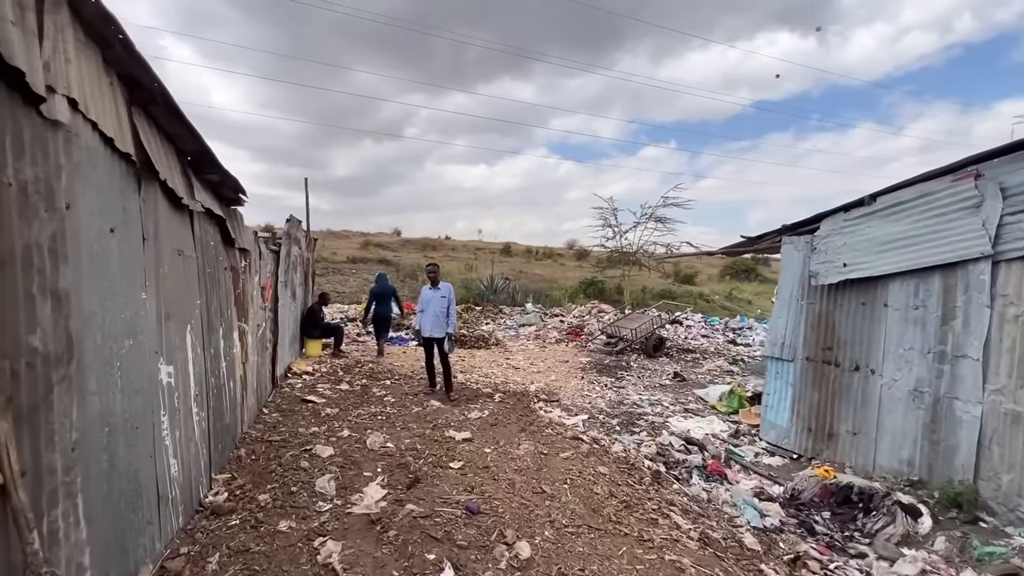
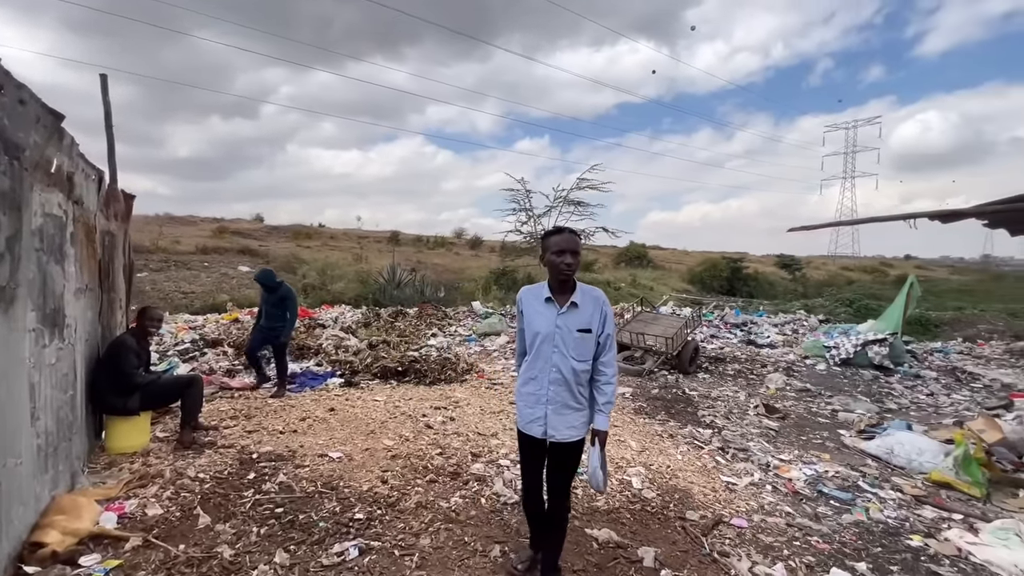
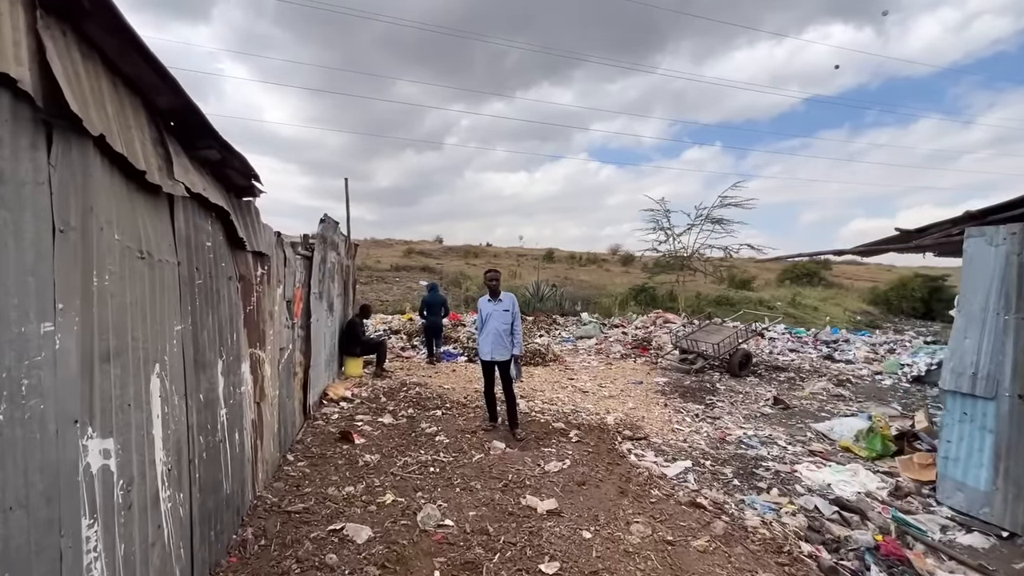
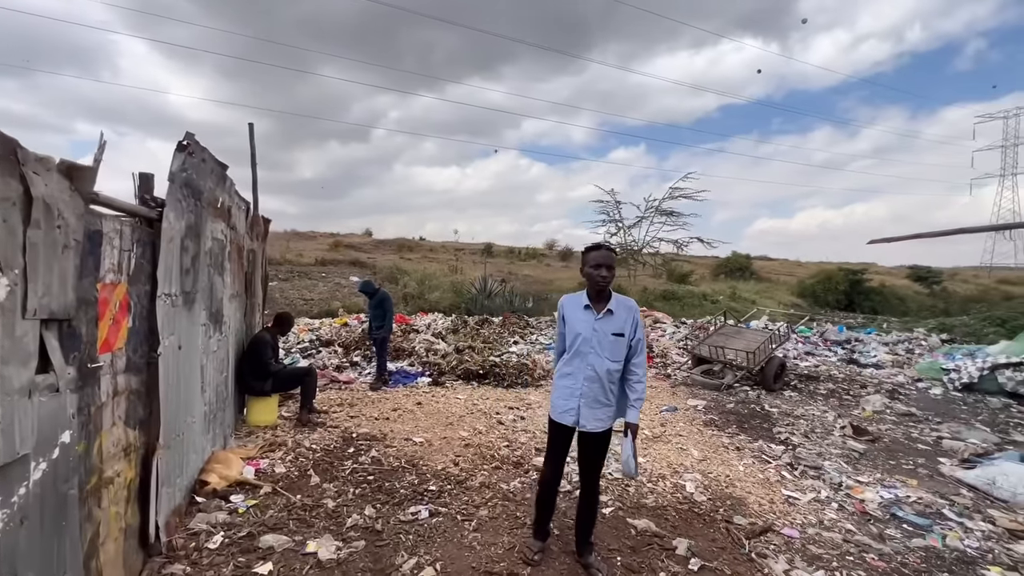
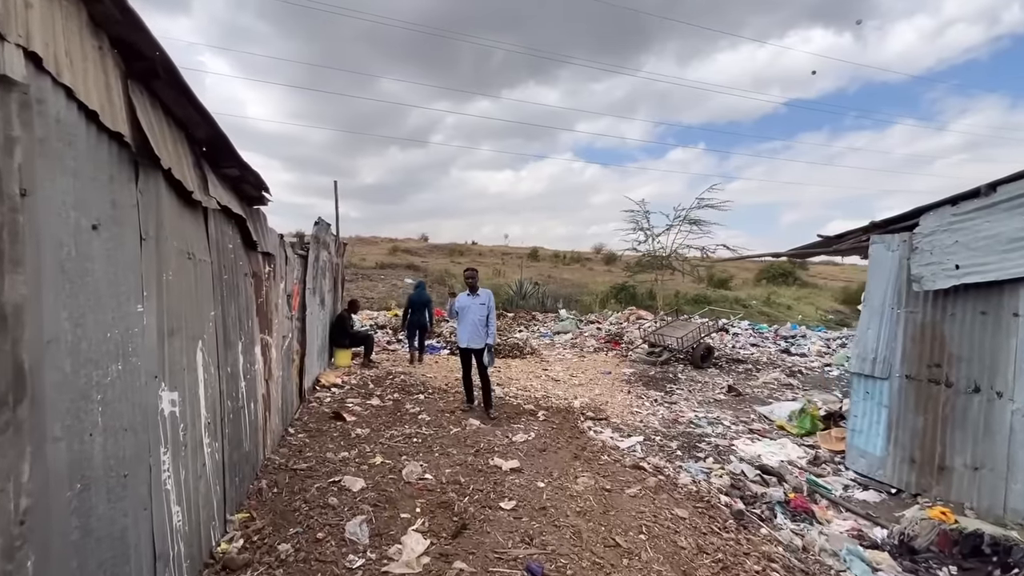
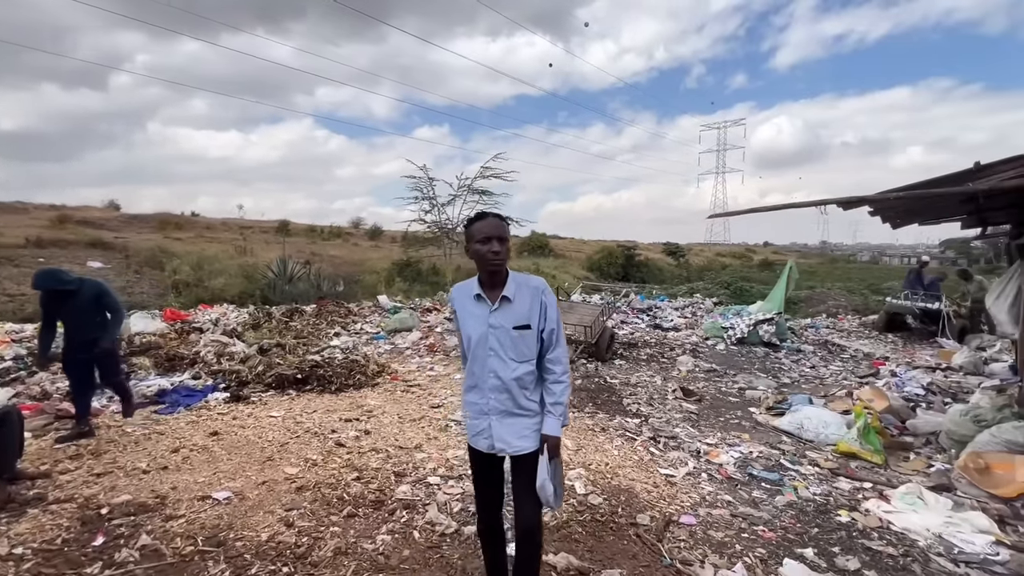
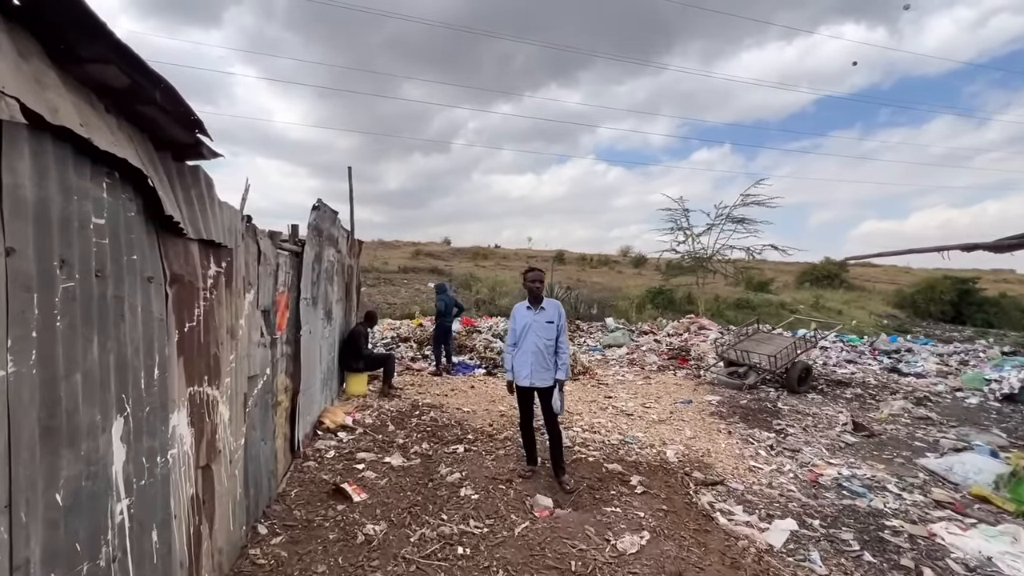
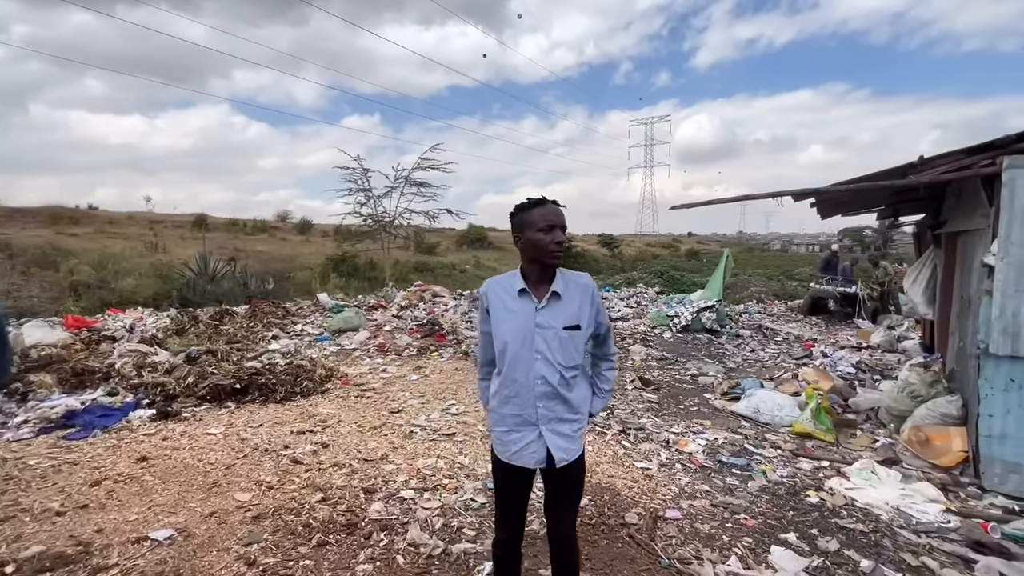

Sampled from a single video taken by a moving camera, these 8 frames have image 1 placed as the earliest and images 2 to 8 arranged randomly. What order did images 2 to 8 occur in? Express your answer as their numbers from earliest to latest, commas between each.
5, 3, 7, 4, 2, 6, 8
